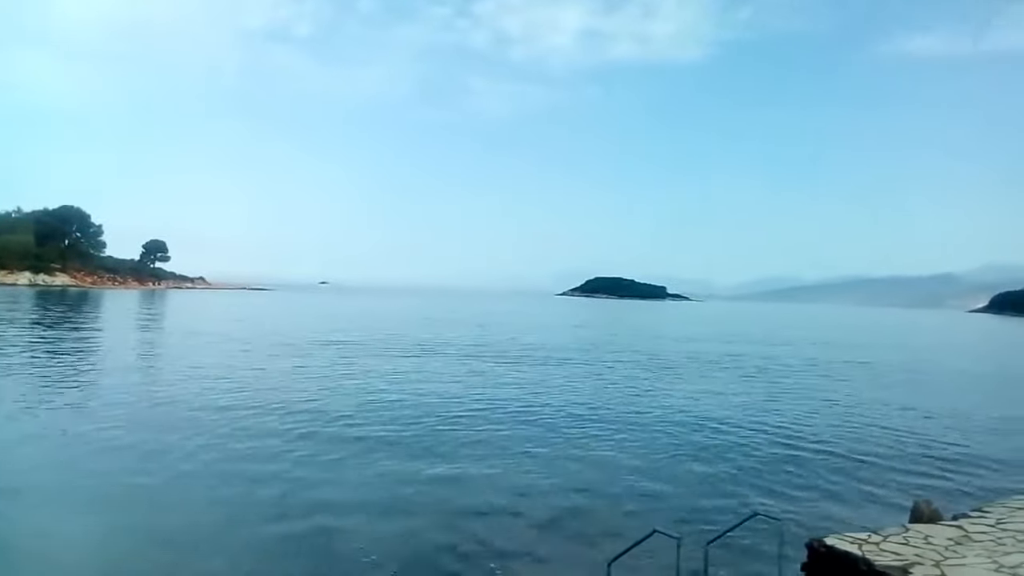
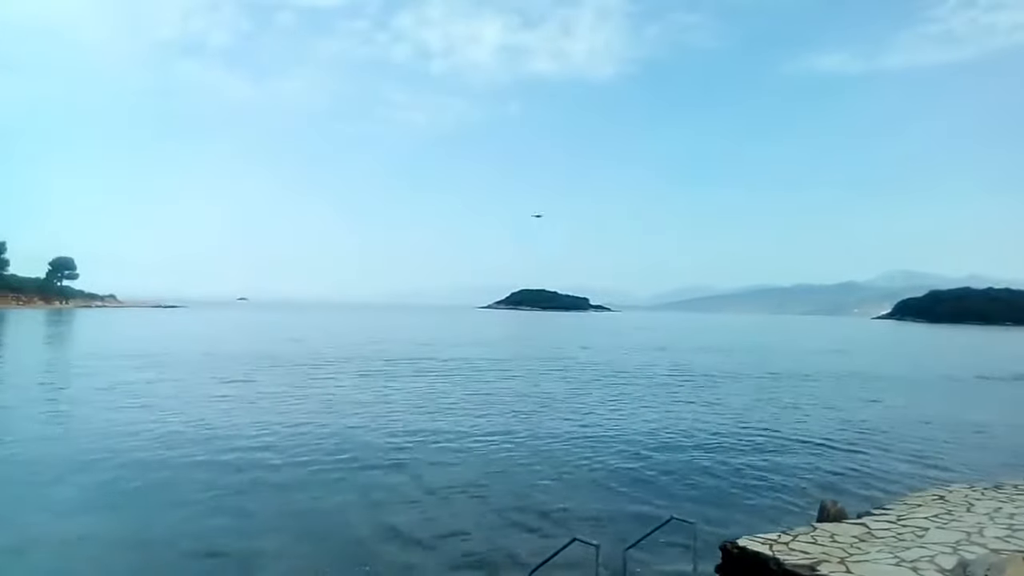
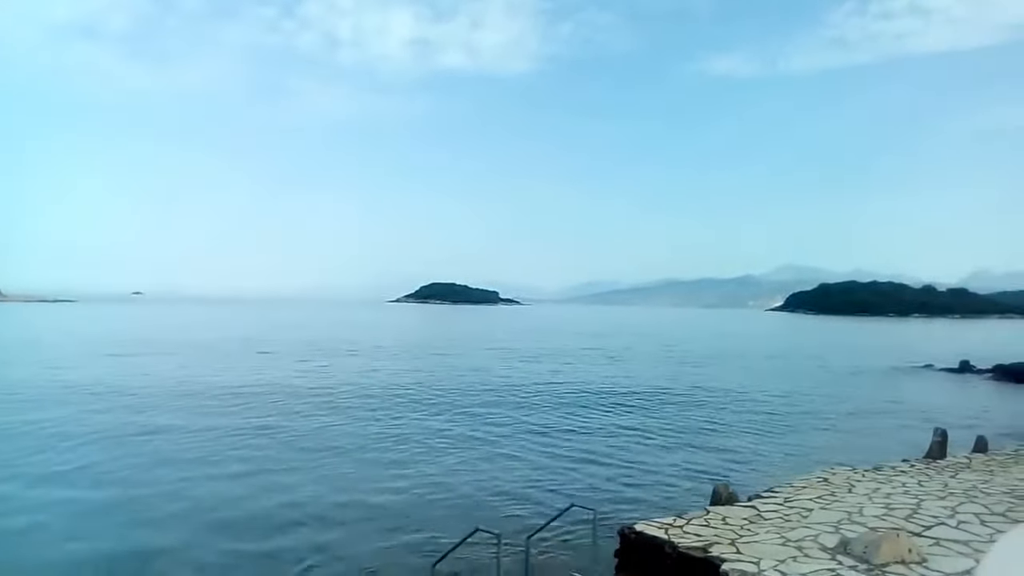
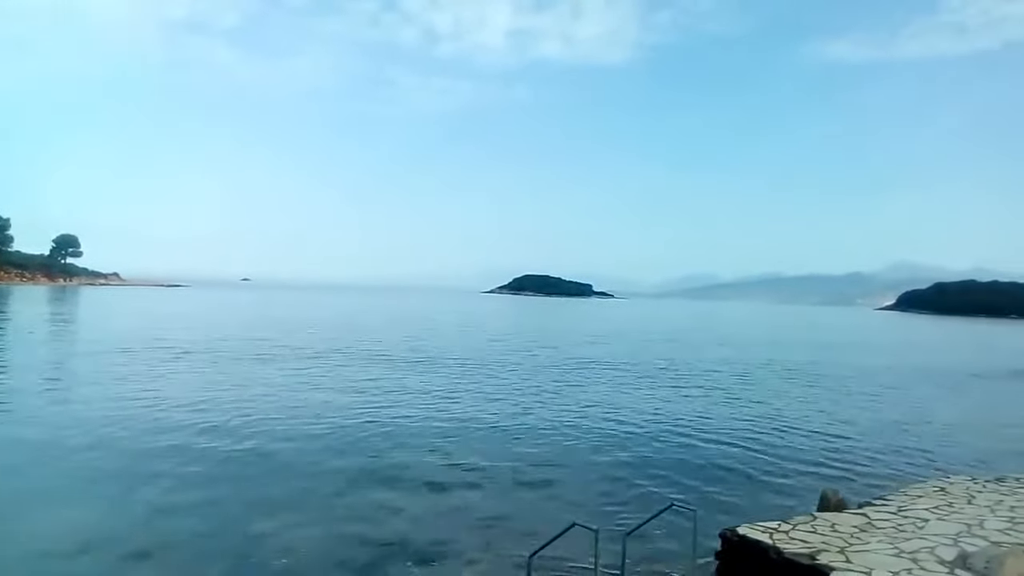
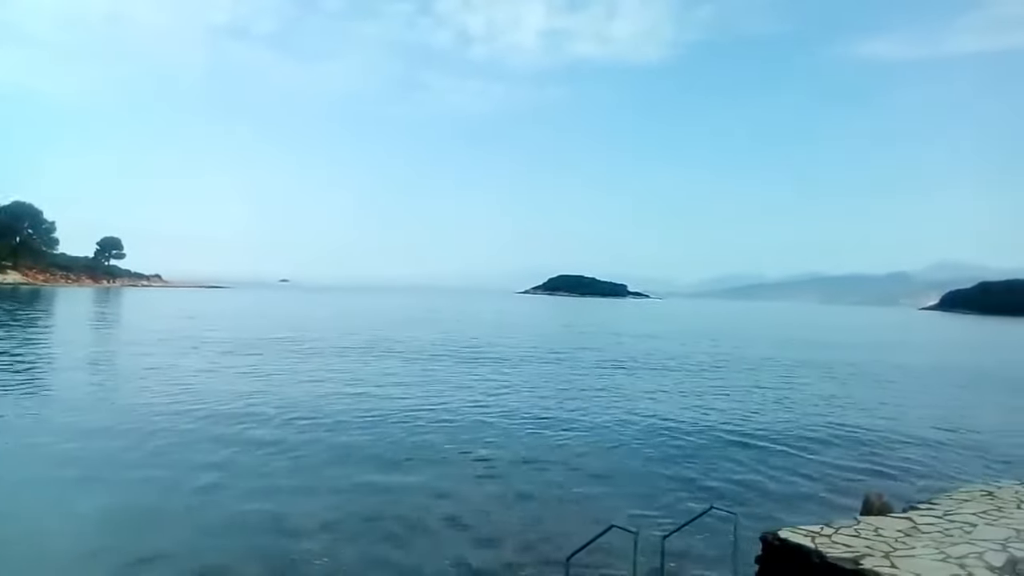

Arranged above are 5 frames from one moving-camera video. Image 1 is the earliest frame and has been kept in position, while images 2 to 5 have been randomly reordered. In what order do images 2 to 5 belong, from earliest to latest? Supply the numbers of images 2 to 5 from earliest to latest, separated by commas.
5, 4, 3, 2
